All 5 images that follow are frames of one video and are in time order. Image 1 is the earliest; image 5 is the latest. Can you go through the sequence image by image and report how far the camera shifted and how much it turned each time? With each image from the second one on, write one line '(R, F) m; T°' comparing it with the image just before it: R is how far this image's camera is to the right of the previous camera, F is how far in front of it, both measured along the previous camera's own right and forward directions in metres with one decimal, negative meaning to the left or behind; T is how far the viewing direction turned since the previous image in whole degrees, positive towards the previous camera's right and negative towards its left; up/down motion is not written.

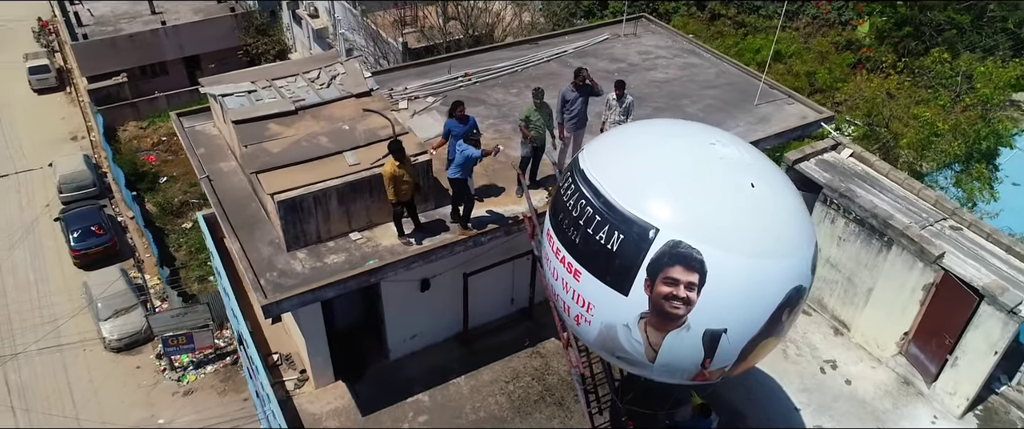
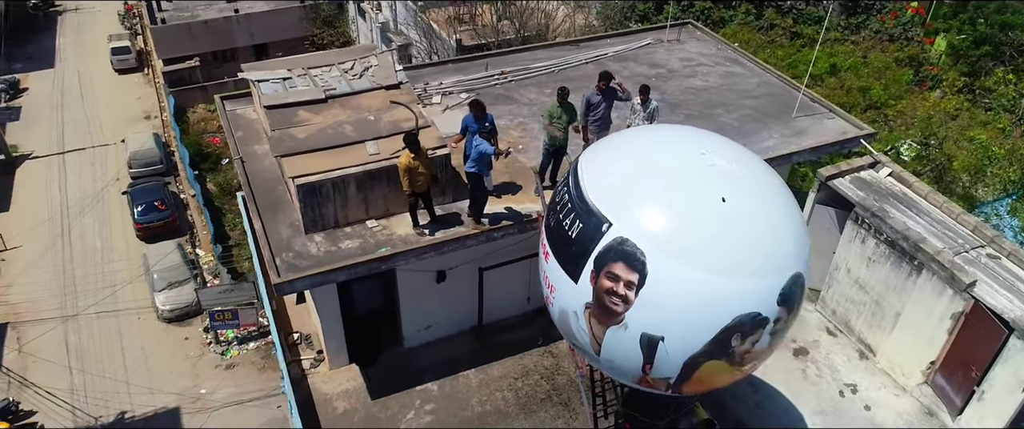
(+0.7, -0.1) m; -5°
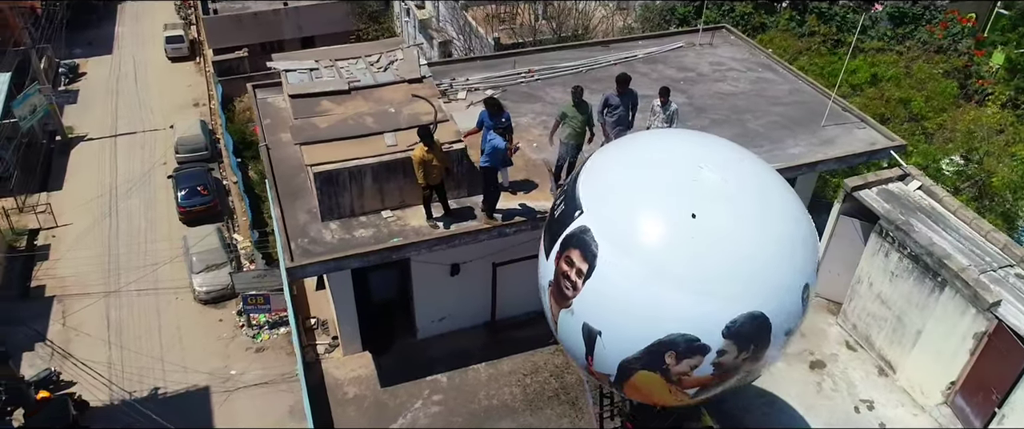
(+0.4, -0.1) m; -3°
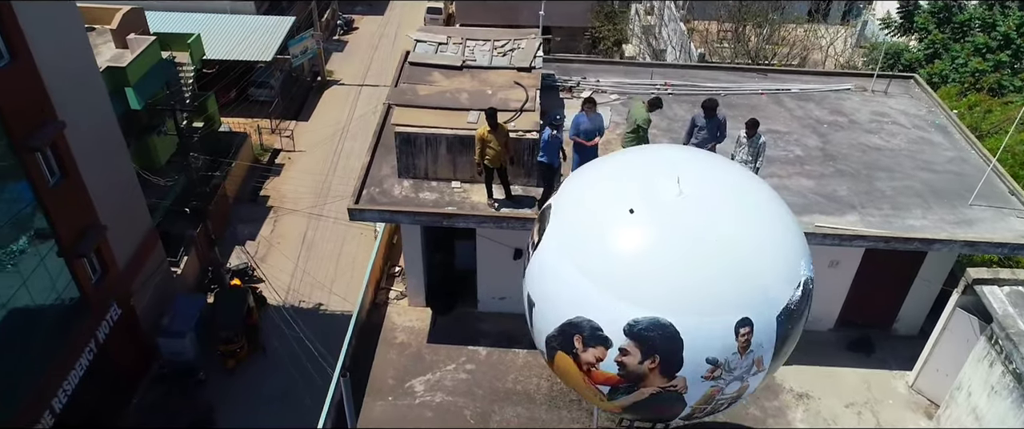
(+2.5, +0.1) m; -18°
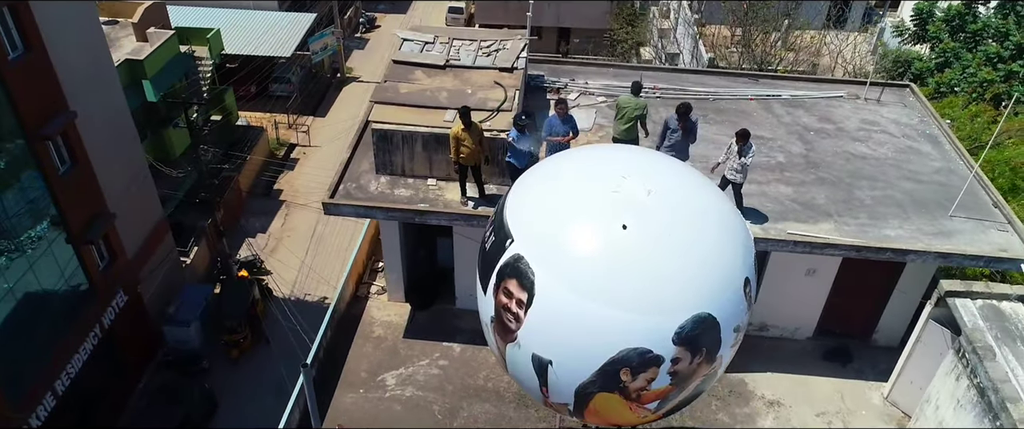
(+0.8, -0.1) m; -2°
